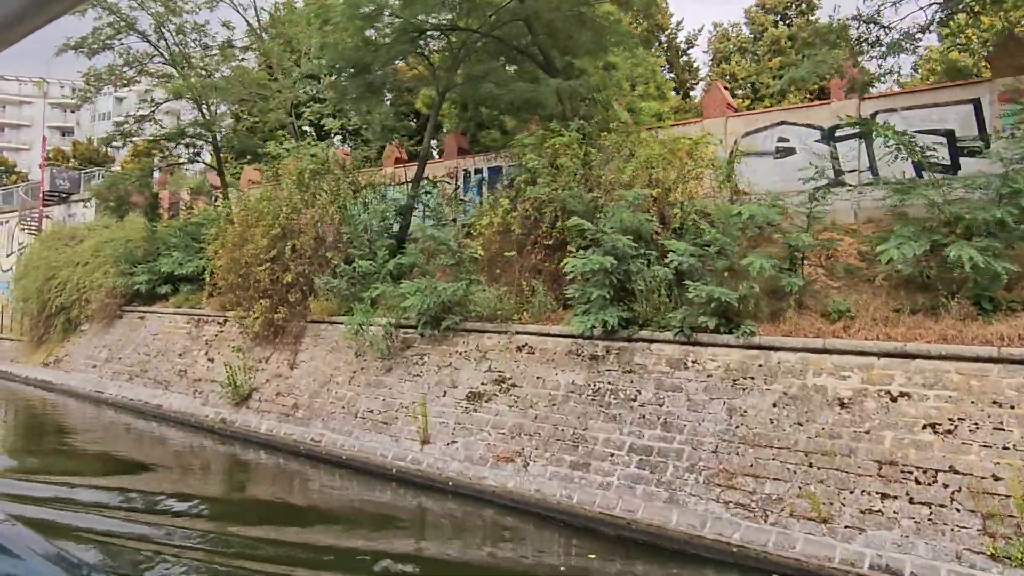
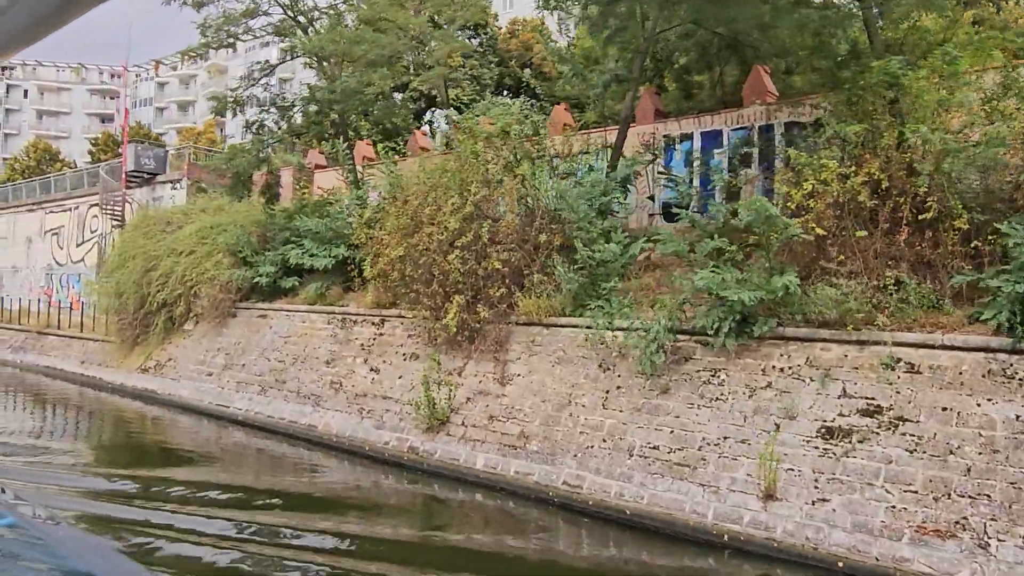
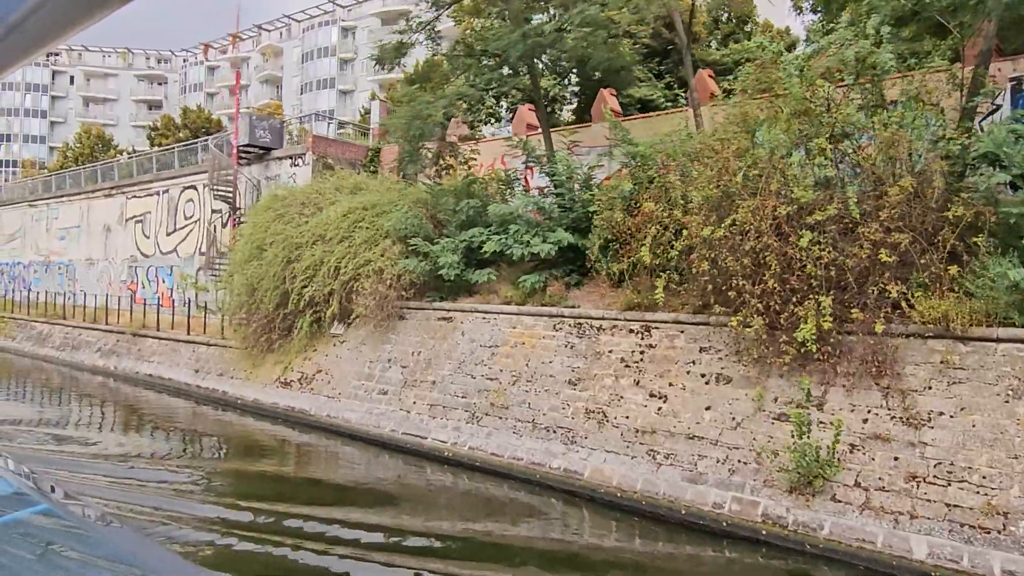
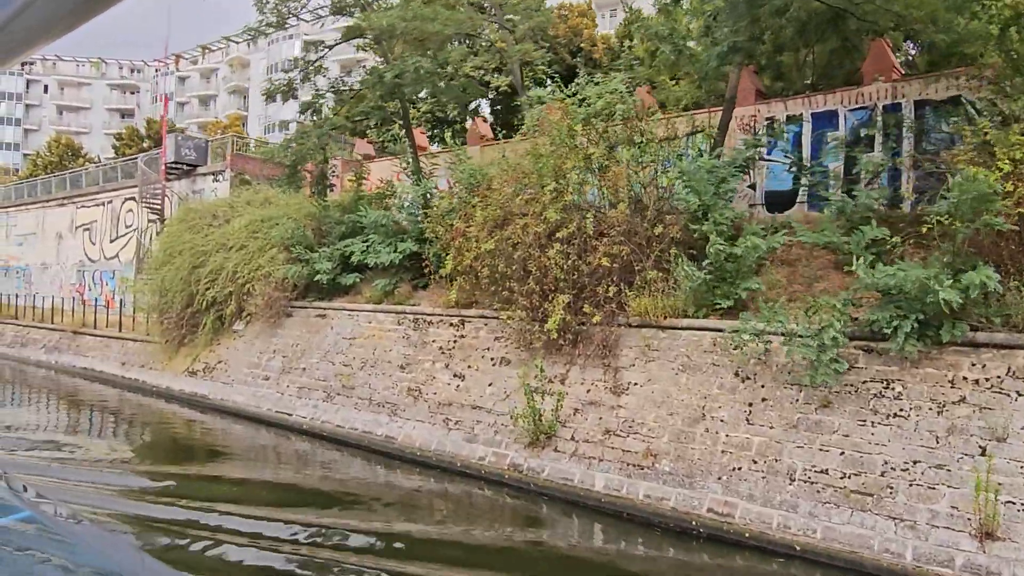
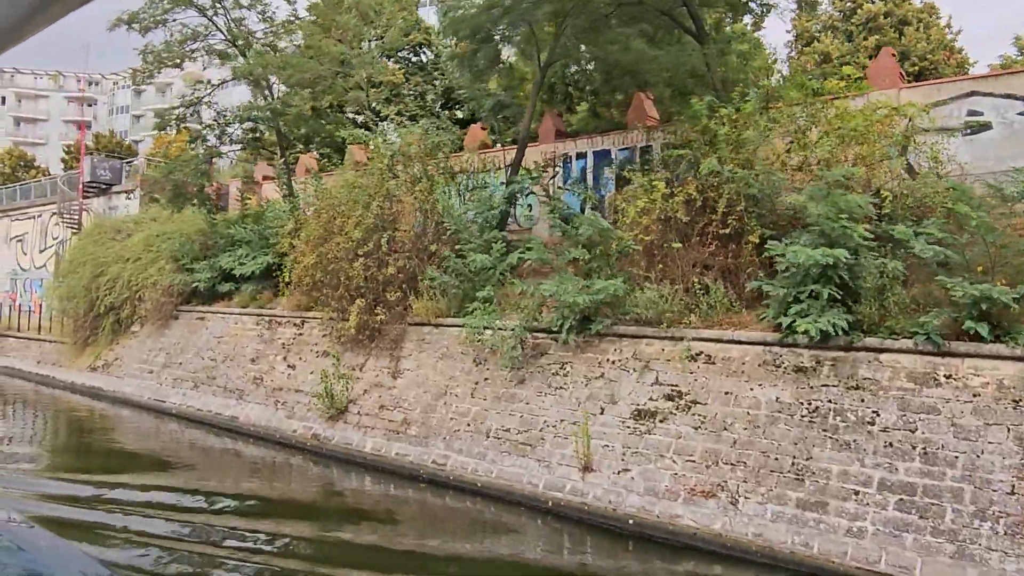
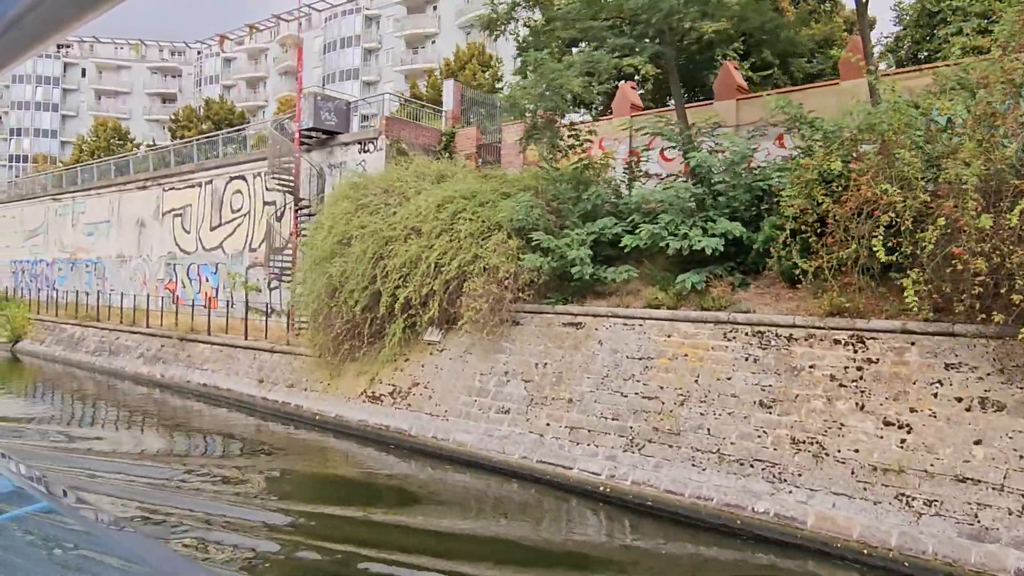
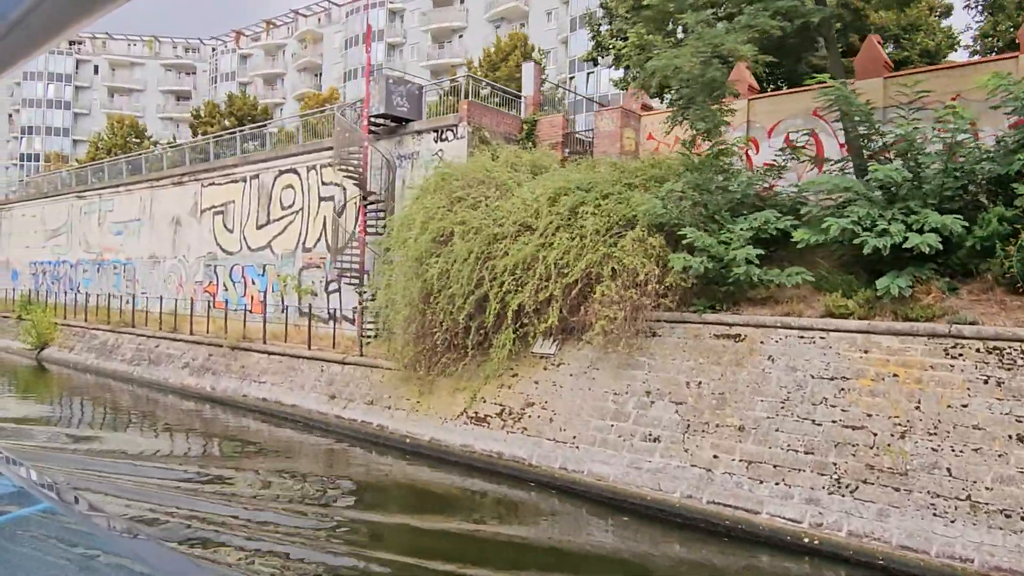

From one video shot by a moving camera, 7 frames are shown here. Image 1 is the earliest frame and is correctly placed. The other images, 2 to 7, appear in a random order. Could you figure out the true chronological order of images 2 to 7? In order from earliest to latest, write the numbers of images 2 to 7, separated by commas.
5, 2, 4, 3, 6, 7
